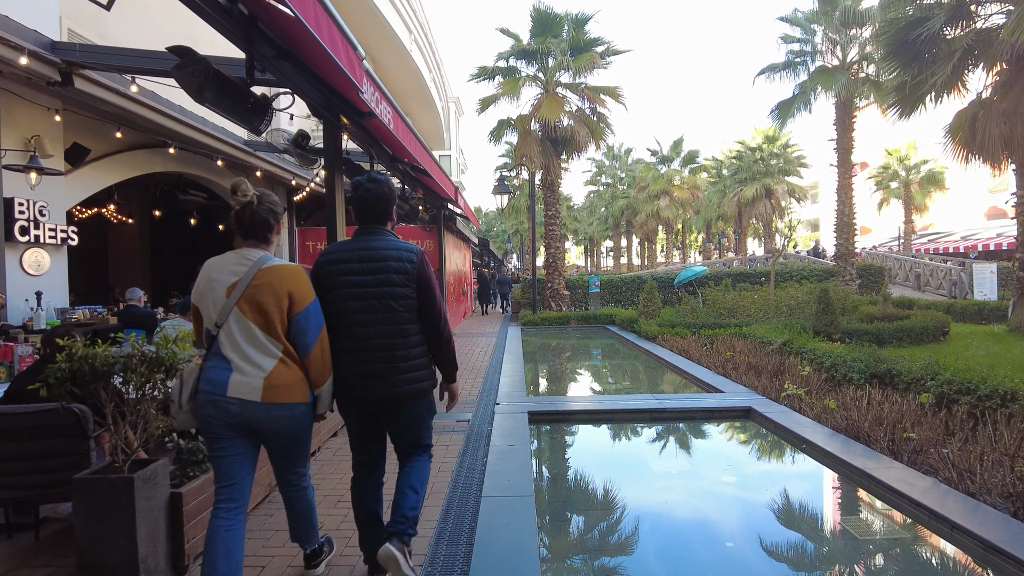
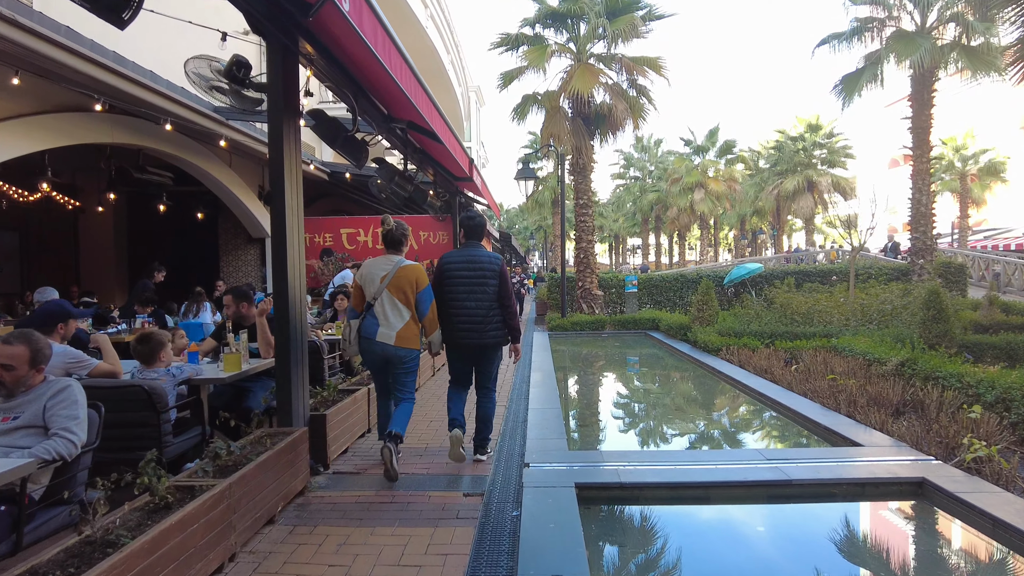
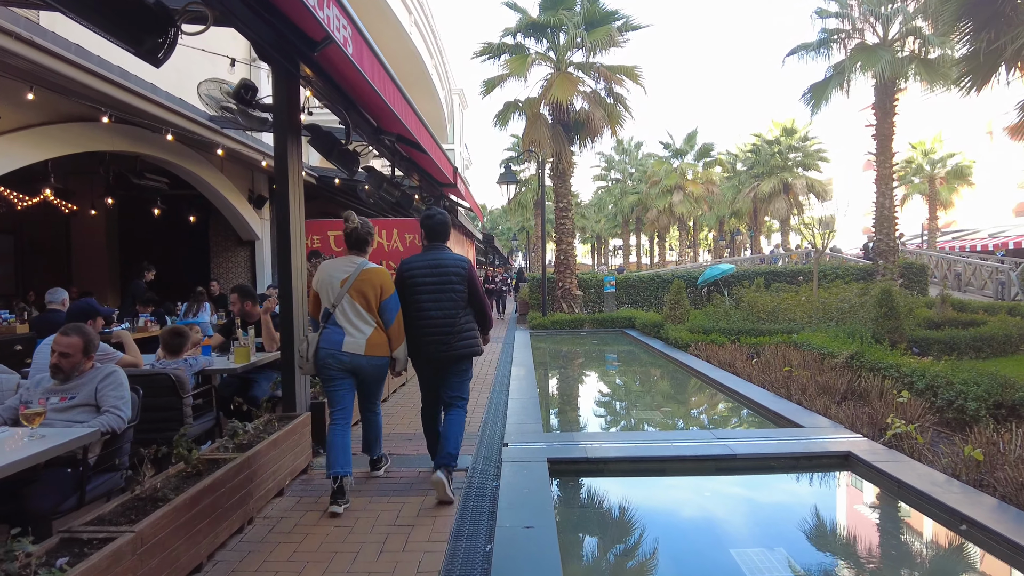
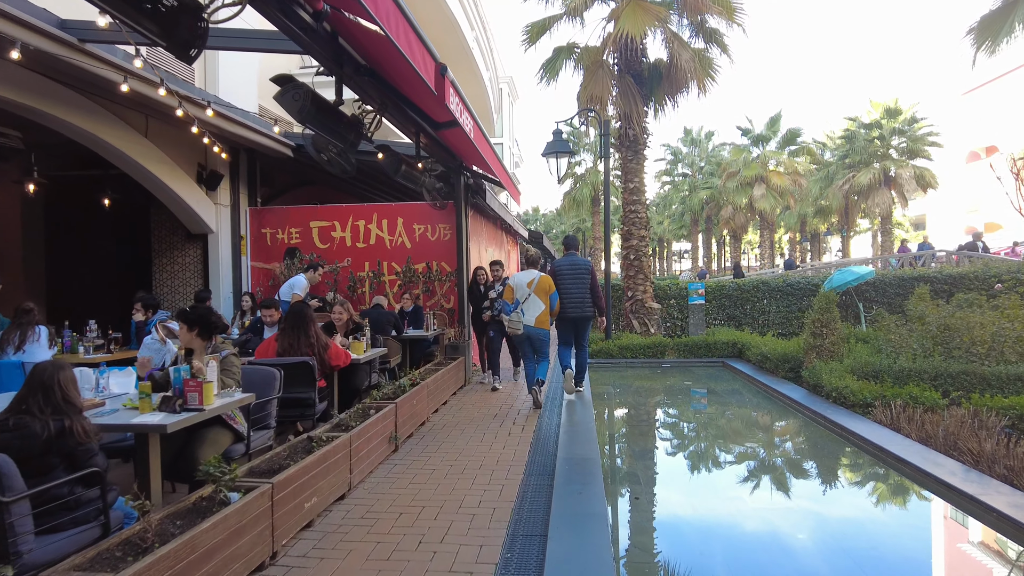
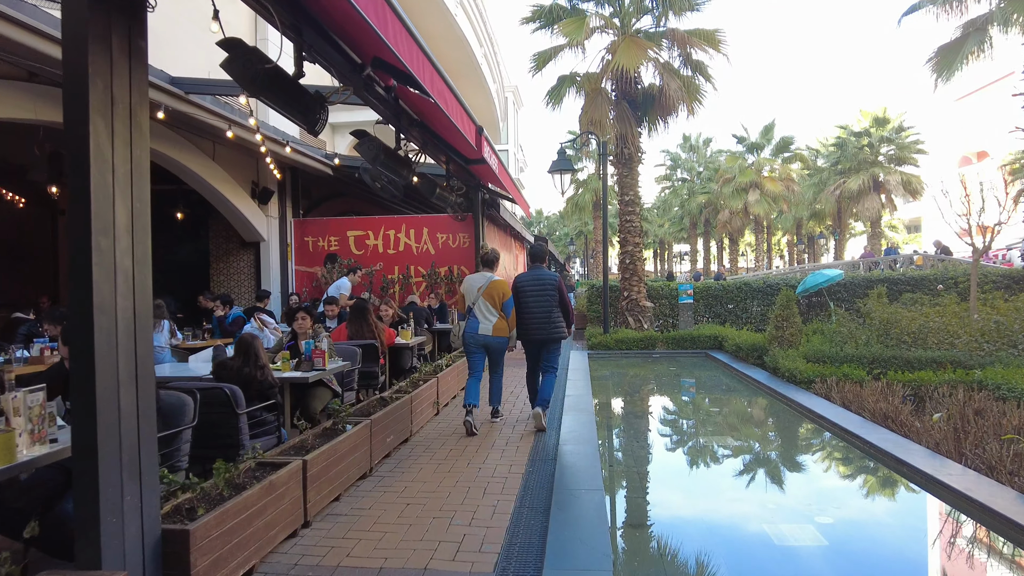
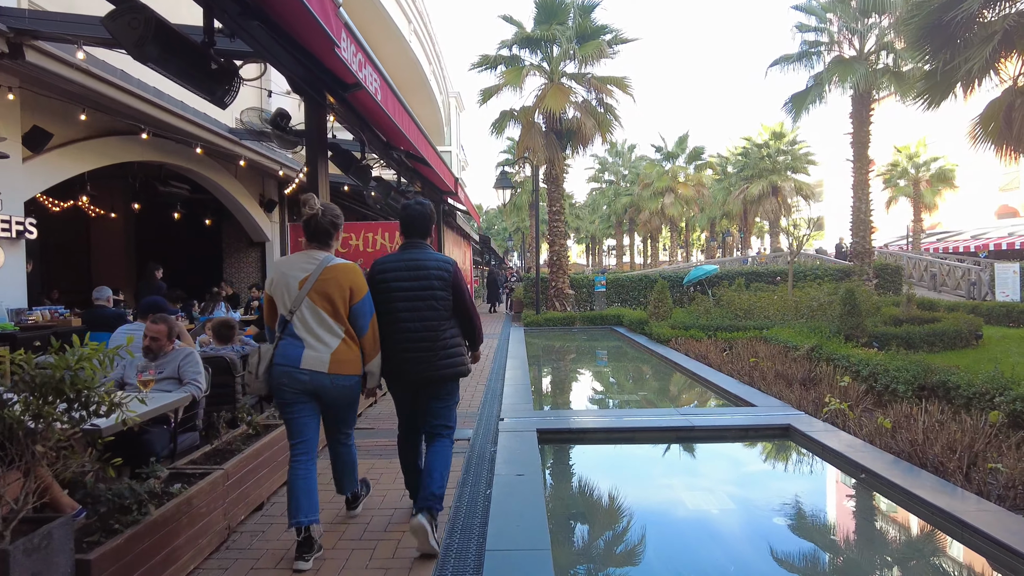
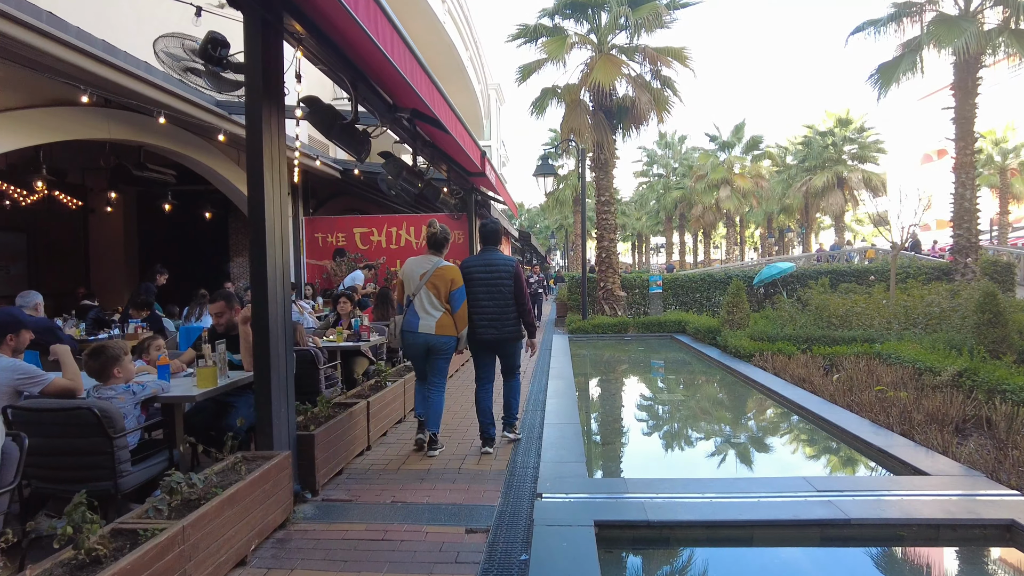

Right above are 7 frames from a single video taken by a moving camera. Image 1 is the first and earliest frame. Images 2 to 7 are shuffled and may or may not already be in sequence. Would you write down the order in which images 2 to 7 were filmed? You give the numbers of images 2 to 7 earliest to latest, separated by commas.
6, 3, 2, 7, 5, 4
